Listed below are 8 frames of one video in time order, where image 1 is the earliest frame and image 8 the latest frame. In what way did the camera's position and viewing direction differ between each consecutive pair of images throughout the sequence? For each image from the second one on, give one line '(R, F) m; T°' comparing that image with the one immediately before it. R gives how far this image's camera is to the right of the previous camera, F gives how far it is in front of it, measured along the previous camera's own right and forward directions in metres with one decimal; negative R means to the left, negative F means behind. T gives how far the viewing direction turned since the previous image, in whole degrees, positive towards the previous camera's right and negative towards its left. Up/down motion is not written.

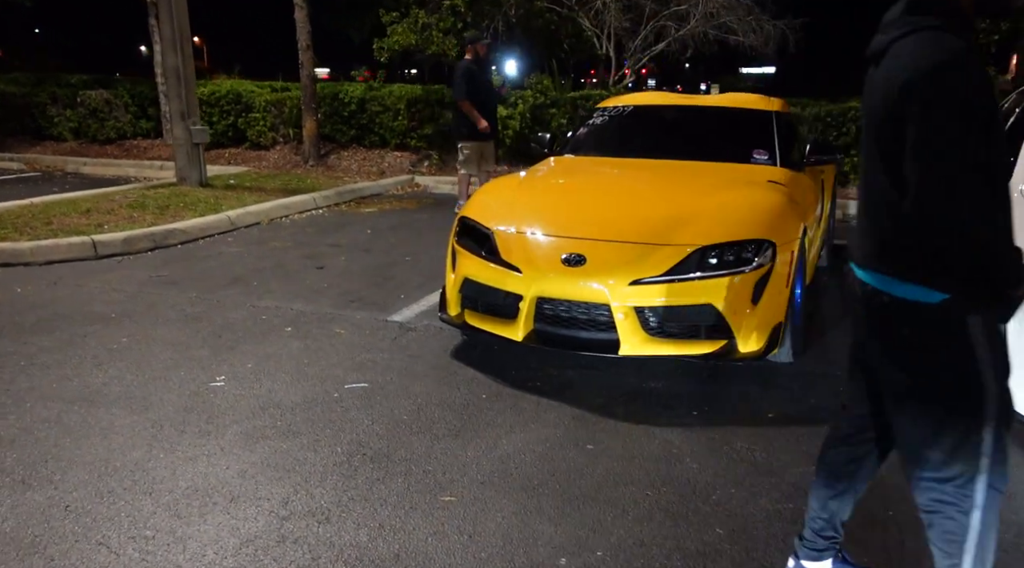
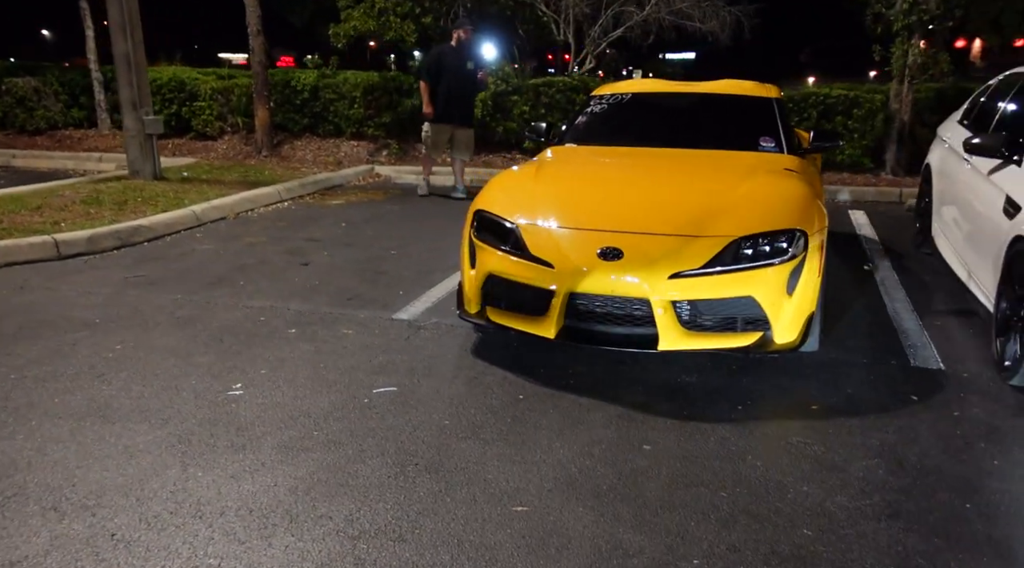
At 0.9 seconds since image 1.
(-0.5, +0.1) m; +4°
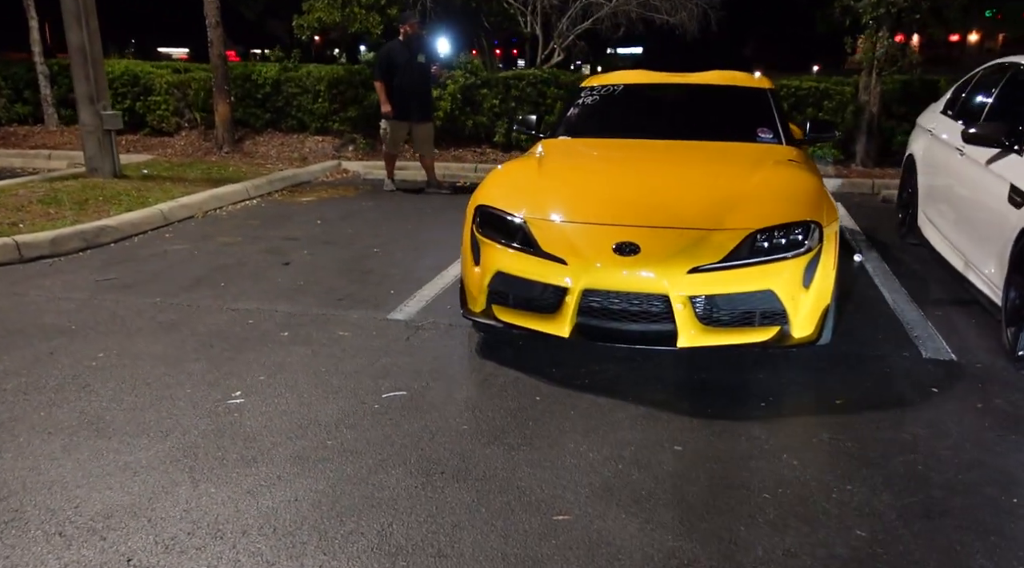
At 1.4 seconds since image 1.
(-0.3, +0.1) m; +3°
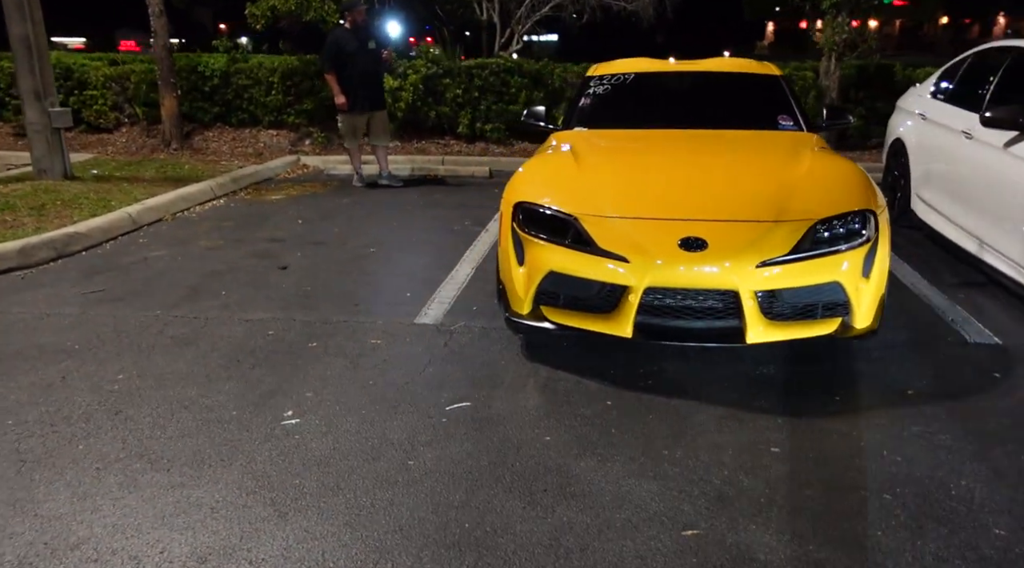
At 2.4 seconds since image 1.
(-0.6, +0.2) m; +5°
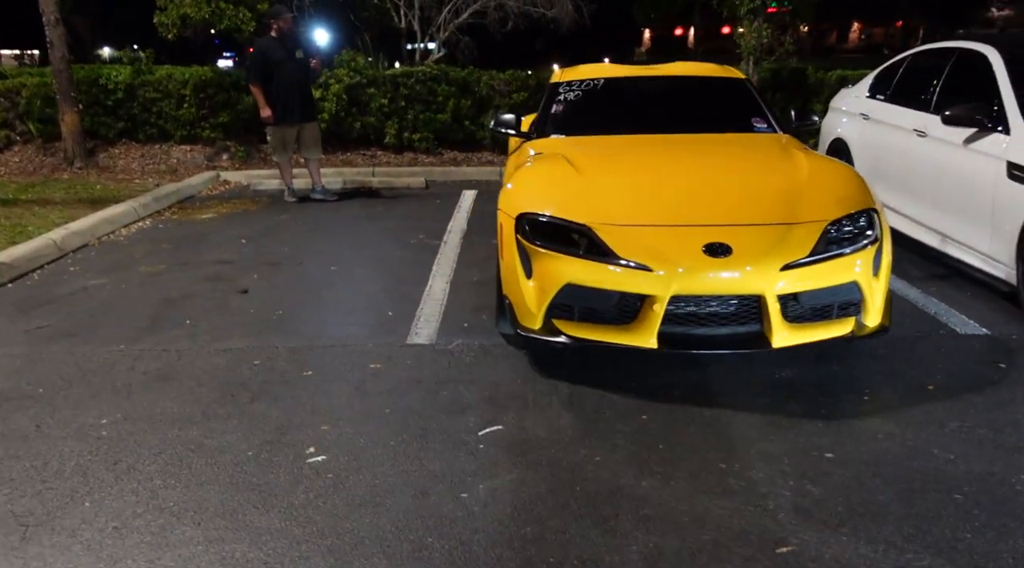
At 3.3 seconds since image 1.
(-0.5, +0.2) m; +7°
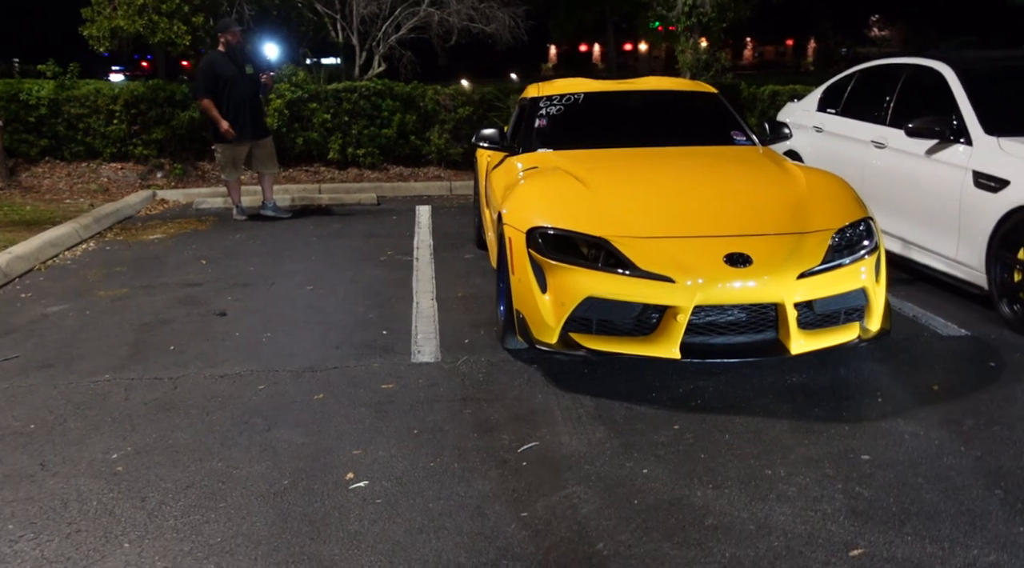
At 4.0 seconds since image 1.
(-0.5, 0.0) m; +6°
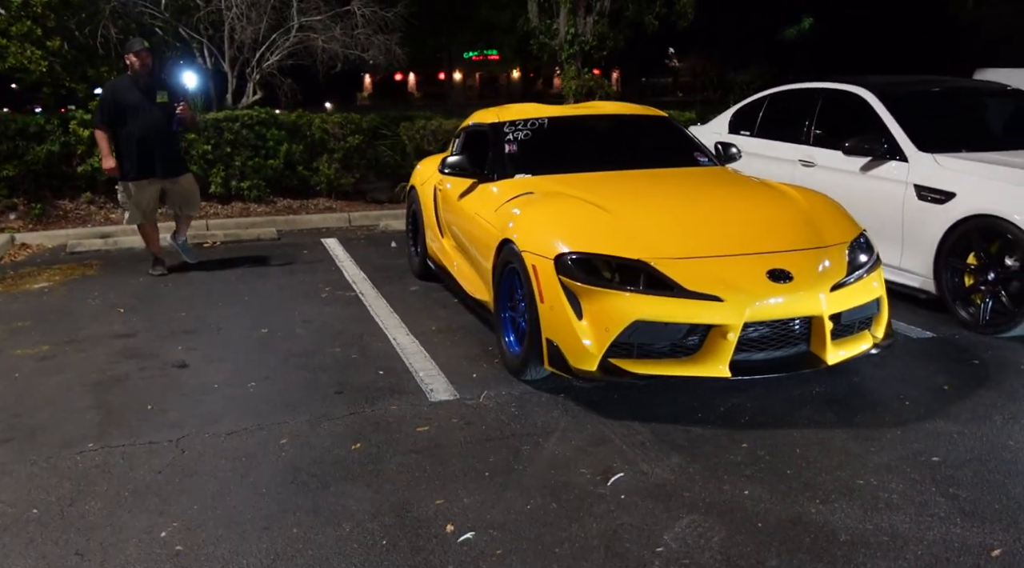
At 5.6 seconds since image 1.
(-0.9, +0.2) m; +11°
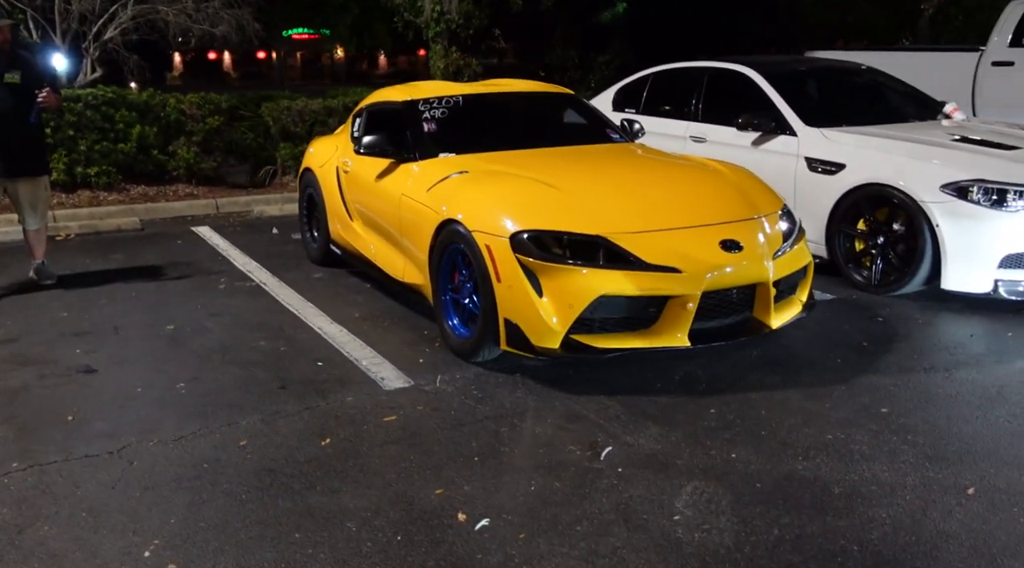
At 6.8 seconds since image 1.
(-0.6, +0.1) m; +11°
